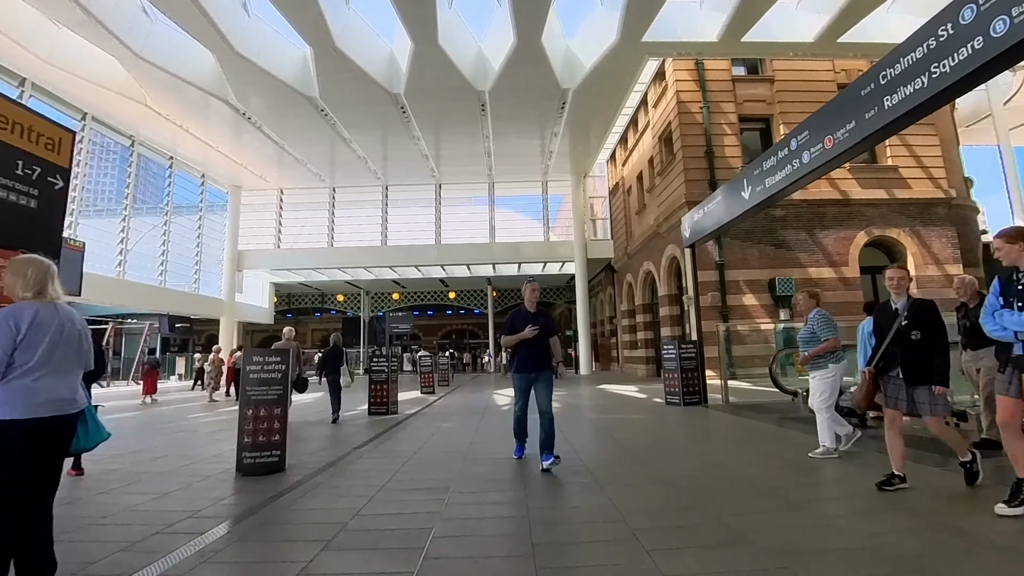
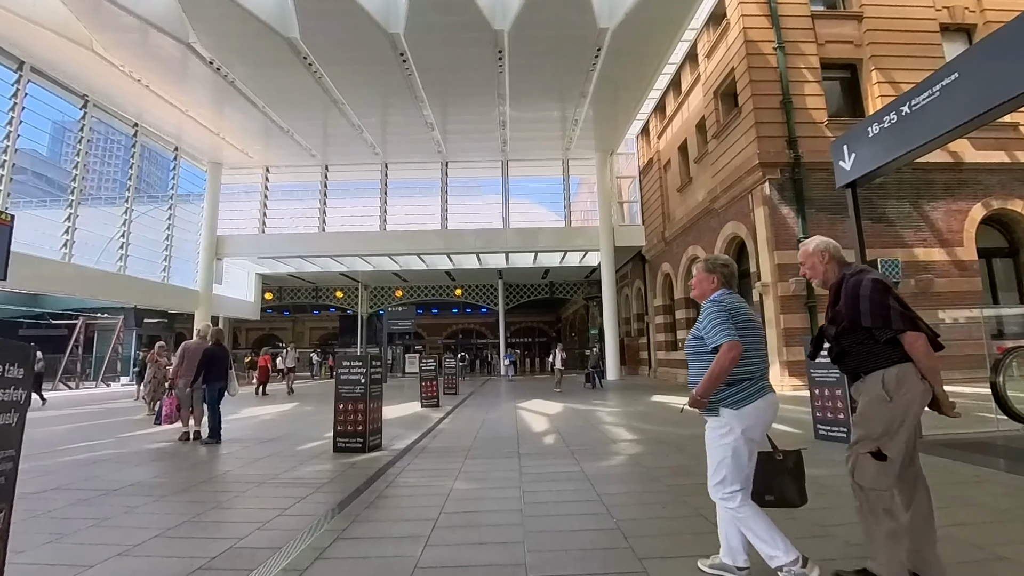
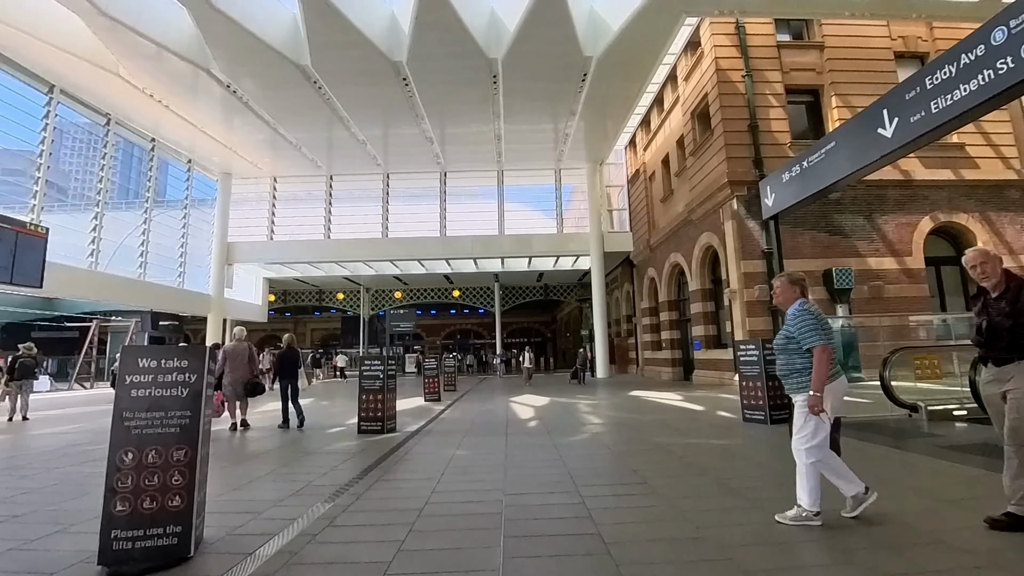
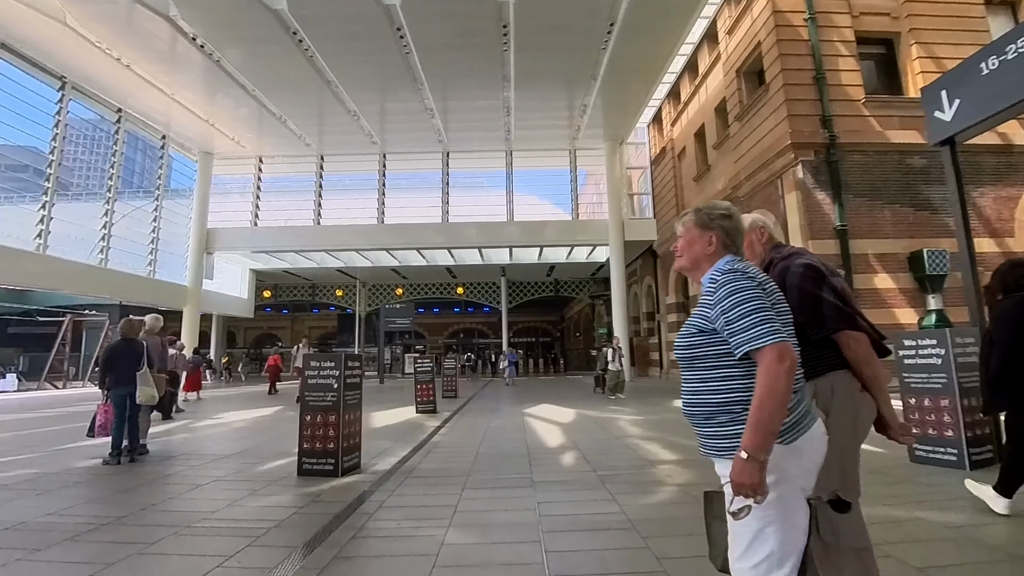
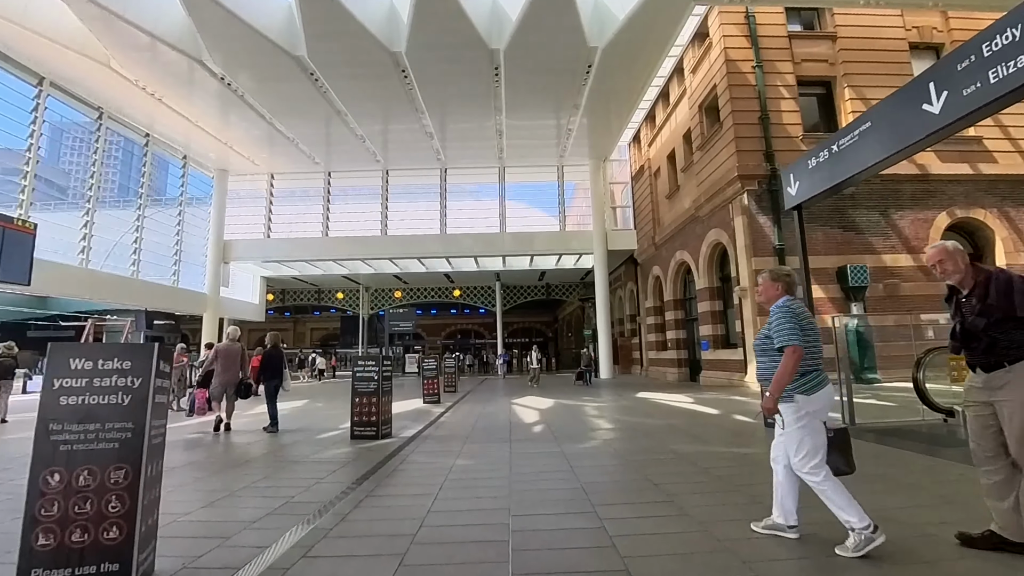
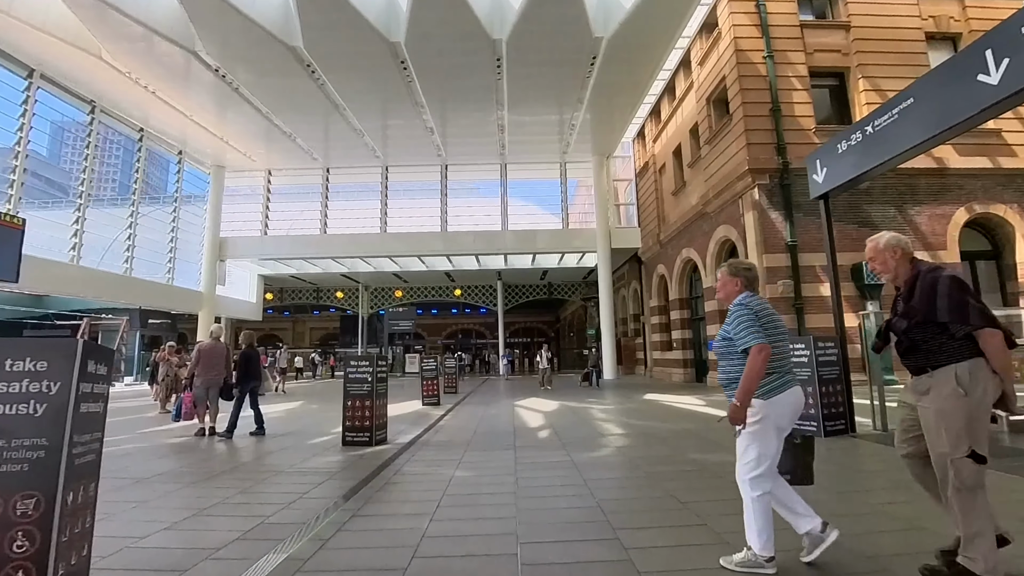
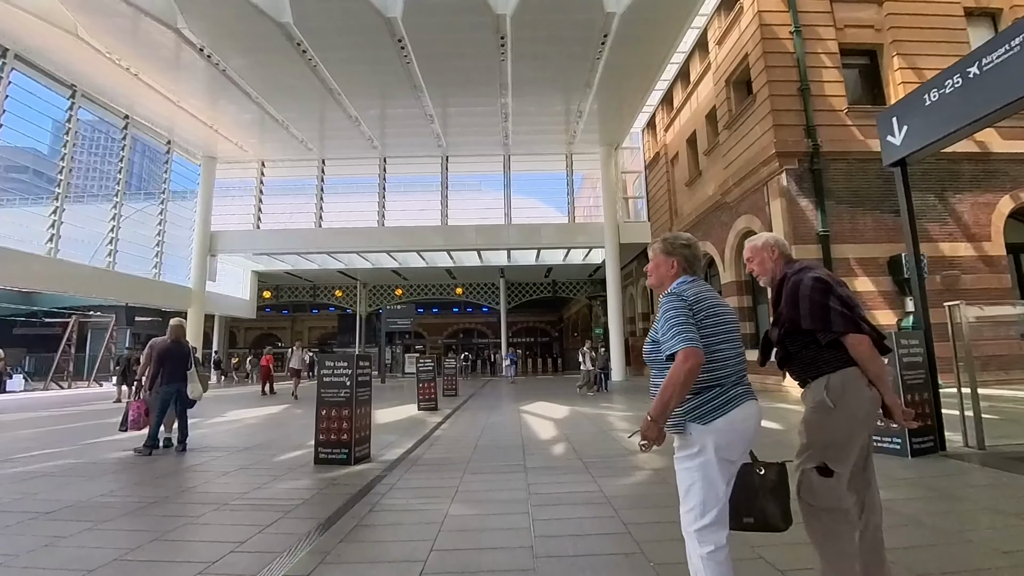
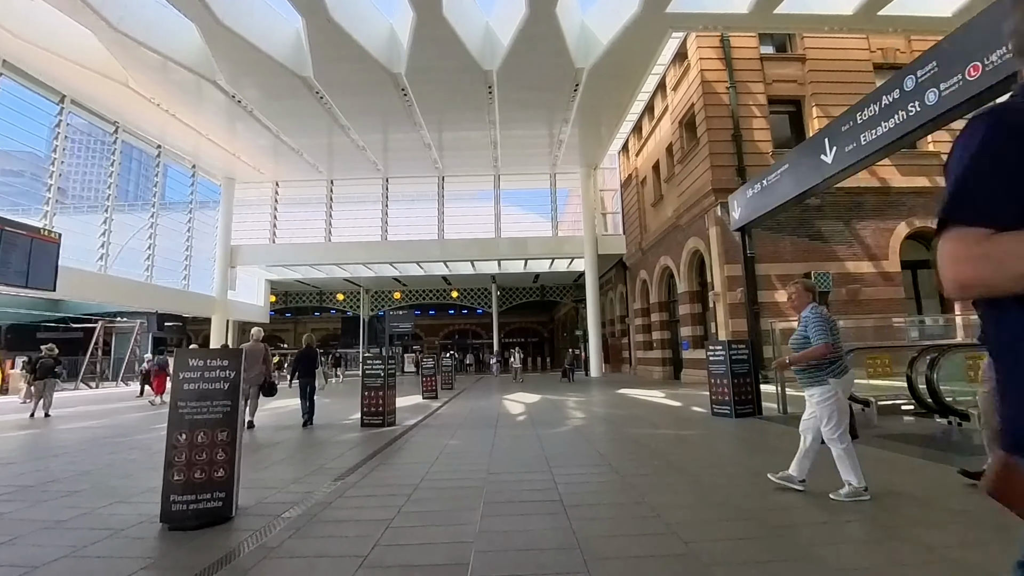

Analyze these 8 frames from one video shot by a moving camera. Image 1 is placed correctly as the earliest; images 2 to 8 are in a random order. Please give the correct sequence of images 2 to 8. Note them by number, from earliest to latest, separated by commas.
8, 3, 5, 6, 2, 7, 4
